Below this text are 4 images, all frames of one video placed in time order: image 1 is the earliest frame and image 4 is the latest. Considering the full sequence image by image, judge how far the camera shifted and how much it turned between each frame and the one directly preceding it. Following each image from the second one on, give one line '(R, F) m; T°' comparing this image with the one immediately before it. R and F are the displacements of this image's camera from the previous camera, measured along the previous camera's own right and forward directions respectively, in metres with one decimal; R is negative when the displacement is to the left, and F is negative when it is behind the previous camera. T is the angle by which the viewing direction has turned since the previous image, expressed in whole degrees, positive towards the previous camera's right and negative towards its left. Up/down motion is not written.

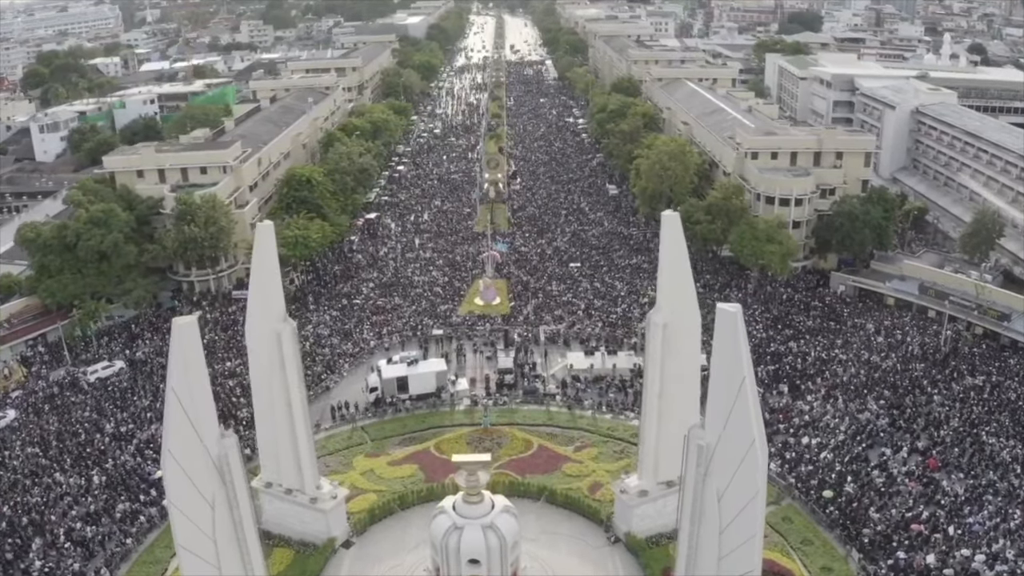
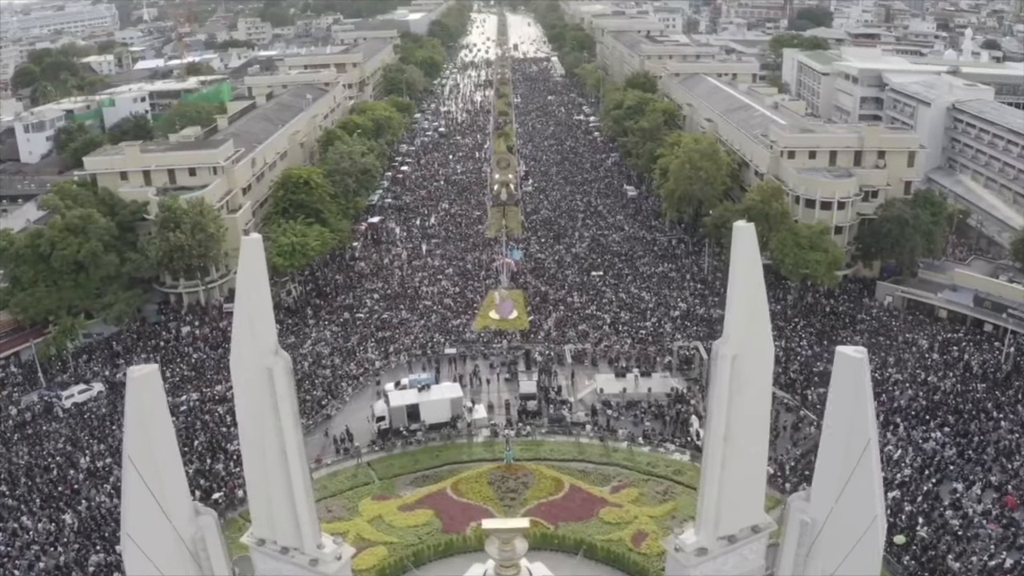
(-0.9, +3.8) m; 0°
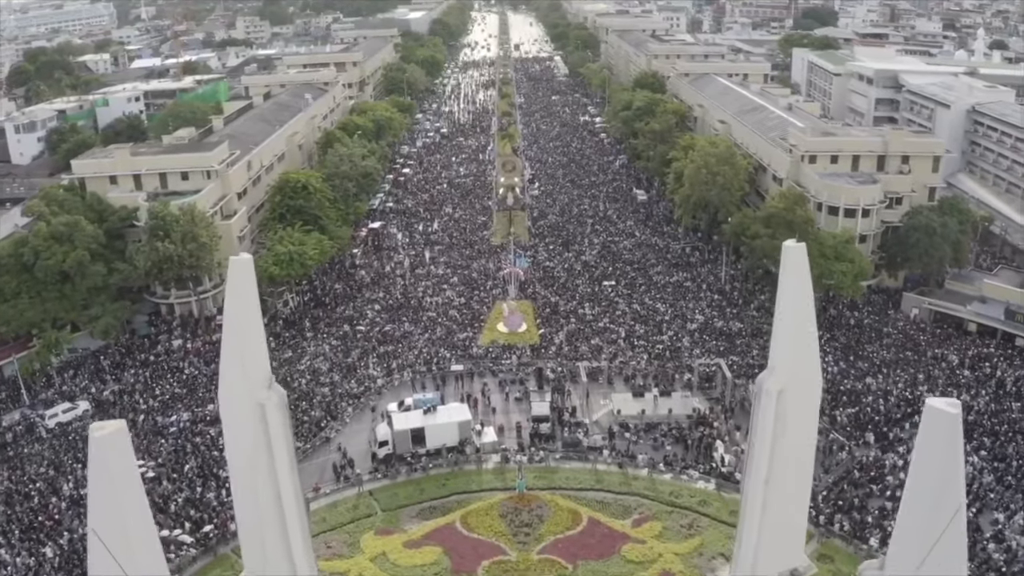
(-0.5, +2.0) m; 0°
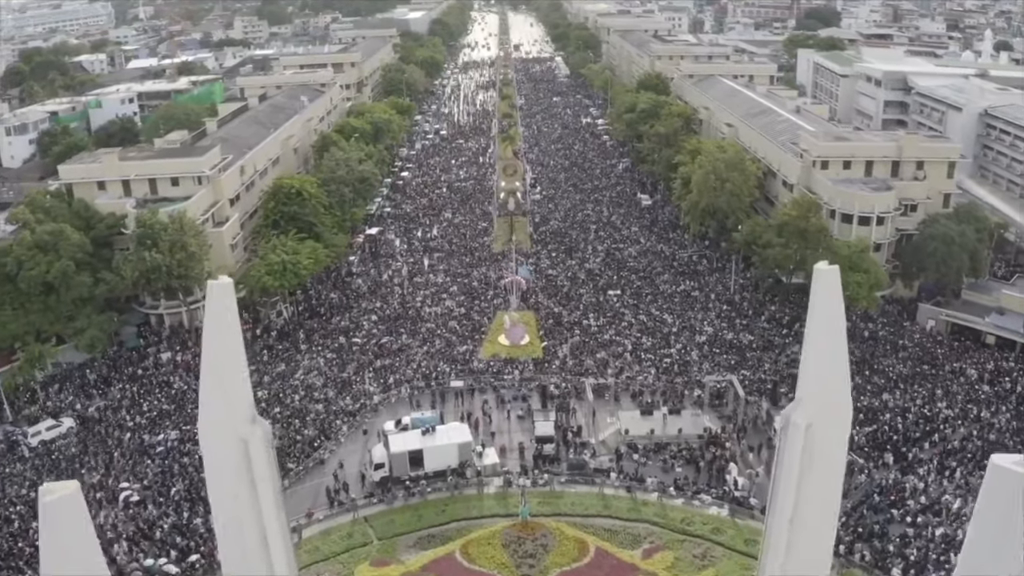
(-0.1, +1.4) m; 0°
